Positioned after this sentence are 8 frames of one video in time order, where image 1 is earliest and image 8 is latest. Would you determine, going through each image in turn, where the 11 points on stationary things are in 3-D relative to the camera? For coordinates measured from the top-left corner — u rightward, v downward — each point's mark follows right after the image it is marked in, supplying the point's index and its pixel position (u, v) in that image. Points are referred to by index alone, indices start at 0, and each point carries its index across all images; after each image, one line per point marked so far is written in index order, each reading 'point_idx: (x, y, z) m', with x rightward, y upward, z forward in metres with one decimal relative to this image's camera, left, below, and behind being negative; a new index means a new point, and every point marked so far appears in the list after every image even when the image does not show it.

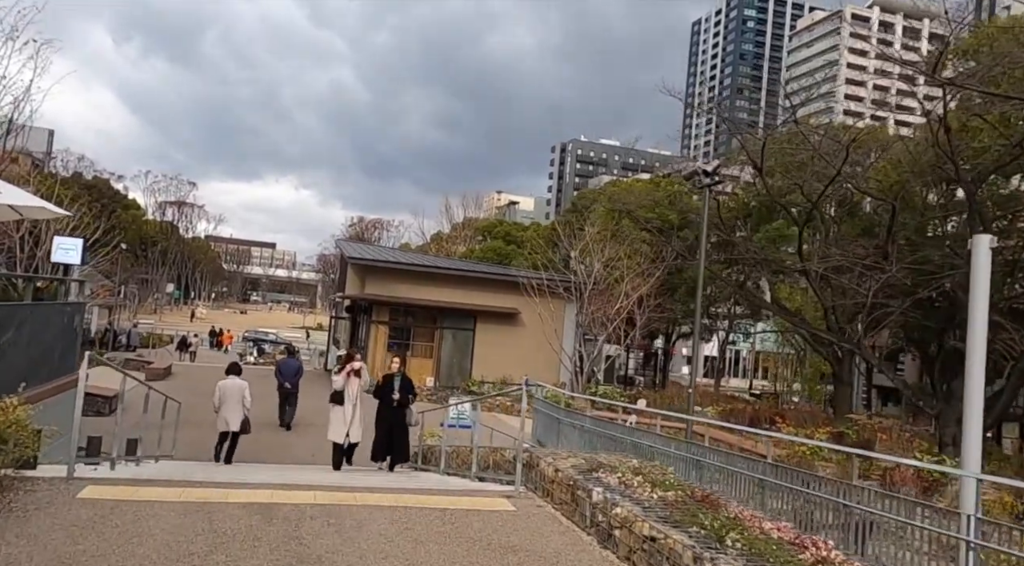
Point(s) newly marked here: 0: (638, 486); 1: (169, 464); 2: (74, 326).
0: (+0.8, -1.3, +5.0) m
1: (-3.9, -2.1, +9.1) m
2: (-5.4, -0.5, +9.7) m
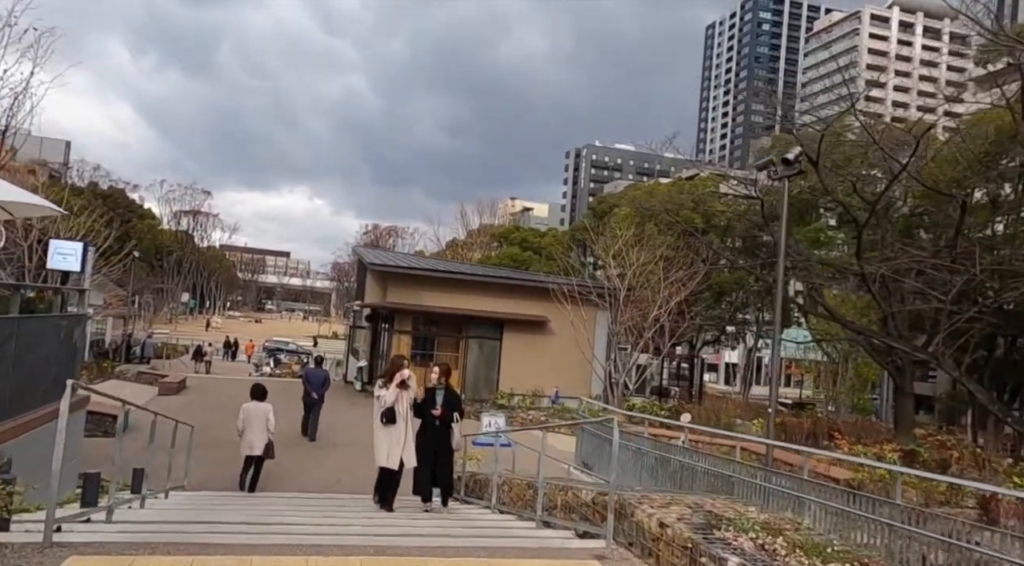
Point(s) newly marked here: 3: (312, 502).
0: (+1.3, -1.3, +3.8) m
1: (-3.3, -2.2, +8.0) m
2: (-4.8, -0.6, +8.7) m
3: (-2.2, -2.5, +8.9) m
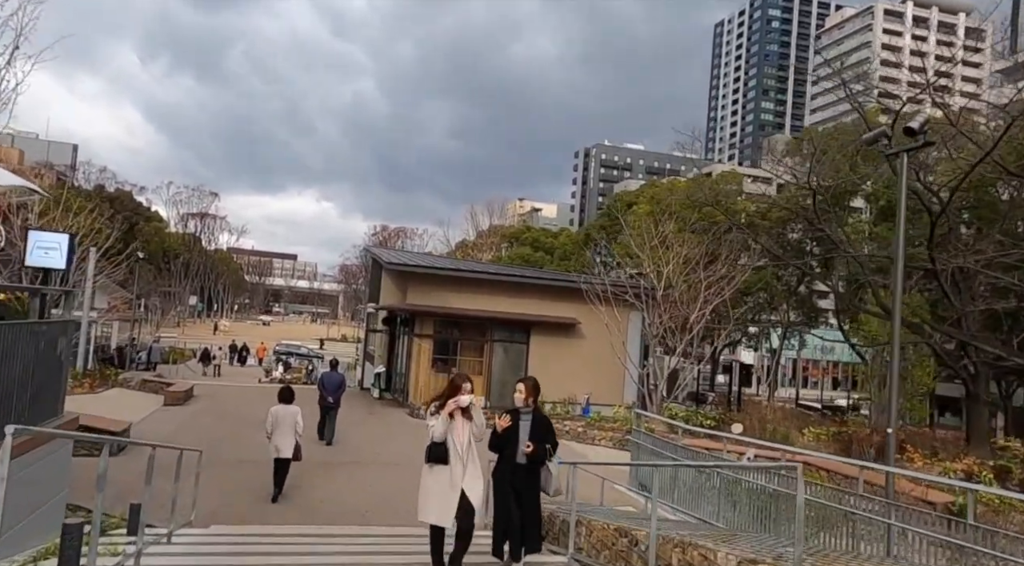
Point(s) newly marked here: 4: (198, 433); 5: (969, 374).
0: (+1.9, -1.3, +2.4) m
1: (-2.7, -2.2, +6.6) m
2: (-4.2, -0.6, +7.3) m
3: (-1.6, -2.5, +7.5) m
4: (-6.1, -2.9, +15.5) m
5: (+9.8, -2.0, +17.1) m
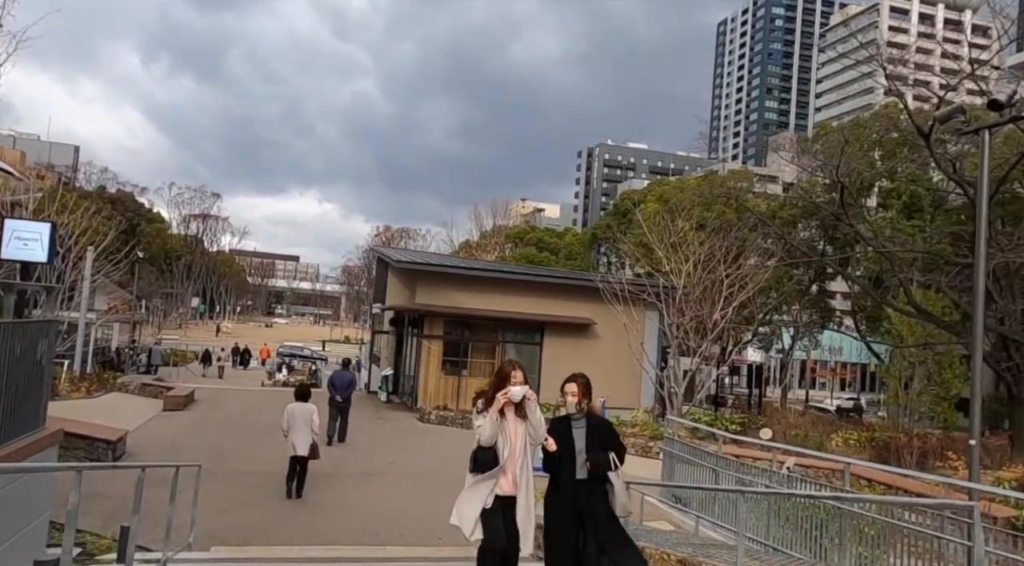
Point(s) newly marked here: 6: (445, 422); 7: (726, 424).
0: (+2.2, -1.2, +1.6) m
1: (-2.4, -2.2, +5.9) m
2: (-3.9, -0.6, +6.6) m
3: (-1.3, -2.4, +6.7) m
4: (-5.8, -2.9, +14.7) m
5: (+10.2, -1.9, +16.3) m
6: (-1.5, -3.1, +17.5) m
7: (+4.7, -3.1, +17.4) m
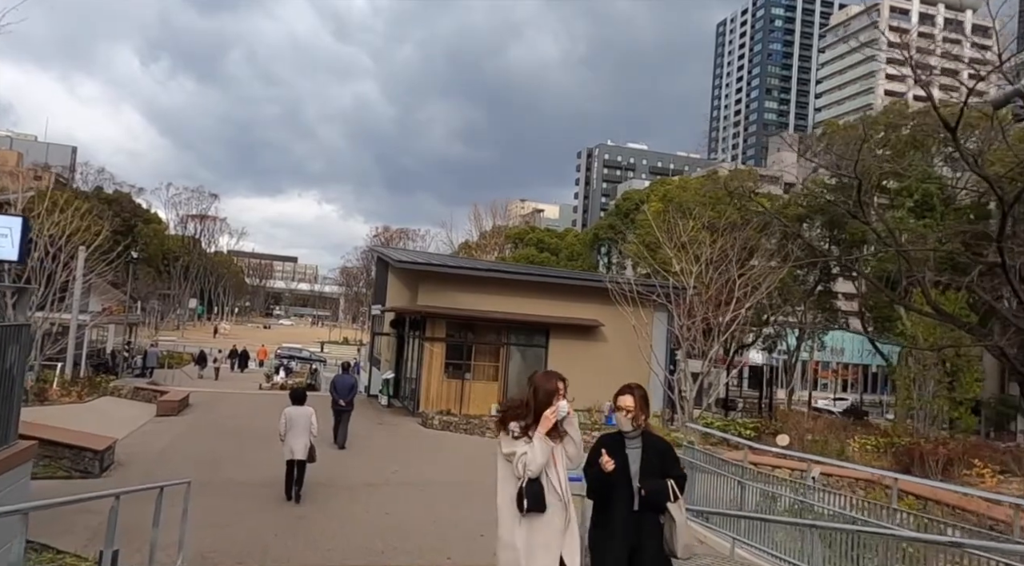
0: (+2.3, -1.2, +1.1) m
1: (-2.3, -2.2, +5.3) m
2: (-3.8, -0.6, +6.0) m
3: (-1.2, -2.4, +6.2) m
4: (-5.7, -2.9, +14.1) m
5: (+10.3, -1.9, +15.7) m
6: (-1.3, -3.1, +17.0) m
7: (+4.8, -3.1, +16.8) m
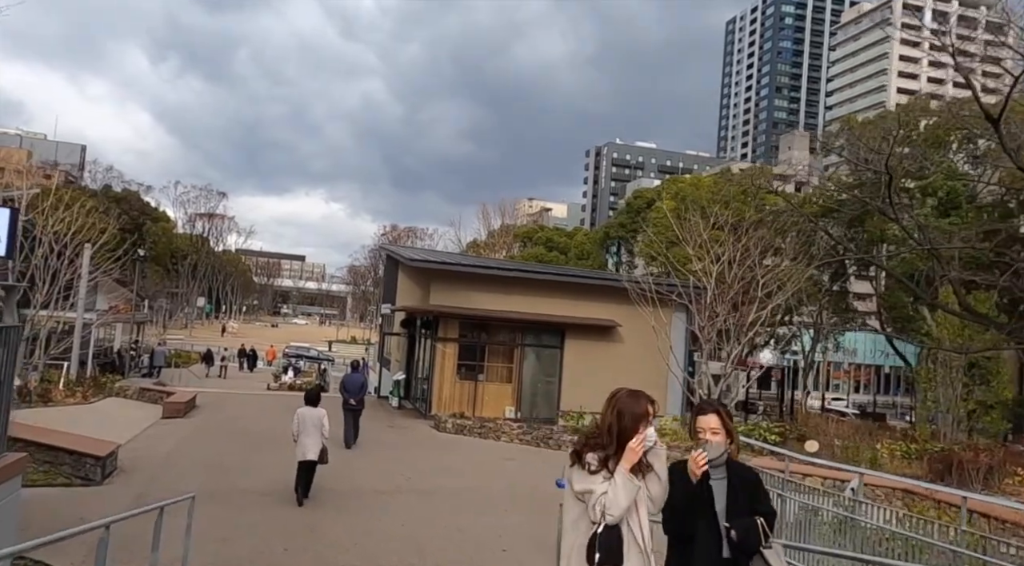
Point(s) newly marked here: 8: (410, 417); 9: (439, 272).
0: (+2.5, -1.2, +0.5) m
1: (-2.1, -2.1, +4.8) m
2: (-3.5, -0.6, +5.5) m
3: (-0.9, -2.4, +5.6) m
4: (-5.4, -2.9, +13.6) m
5: (+10.6, -1.9, +15.1) m
6: (-1.0, -3.1, +16.5) m
7: (+5.1, -3.1, +16.2) m
8: (-2.5, -3.3, +19.4) m
9: (-1.8, +0.3, +19.0) m
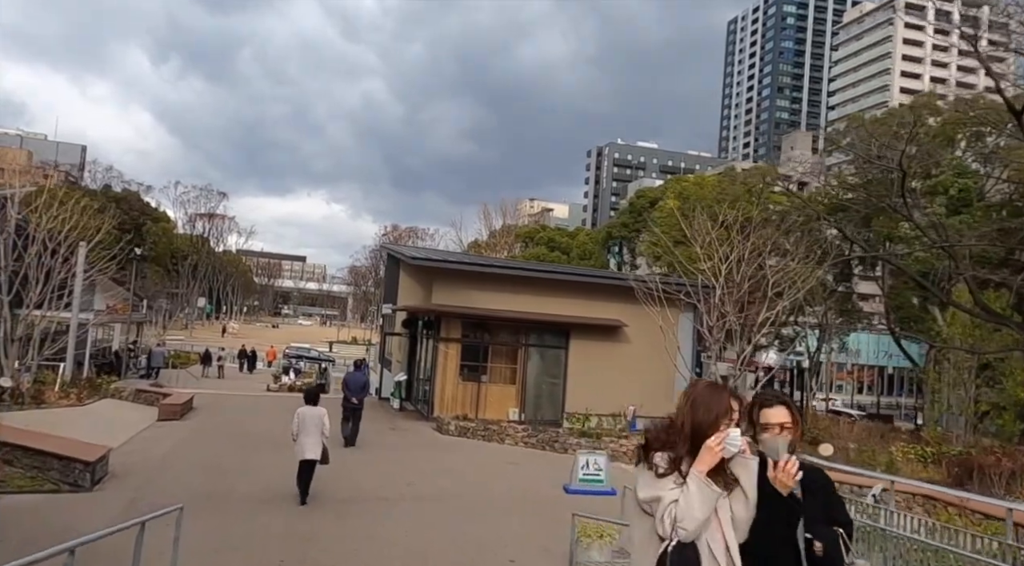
0: (+2.6, -1.2, +0.1) m
1: (-2.0, -2.1, +4.4) m
2: (-3.5, -0.6, +5.1) m
3: (-0.9, -2.4, +5.2) m
4: (-5.3, -2.9, +13.2) m
5: (+10.7, -1.9, +14.7) m
6: (-0.9, -3.0, +16.1) m
7: (+5.2, -3.1, +15.8) m
8: (-2.4, -3.2, +19.0) m
9: (-1.7, +0.3, +18.6) m
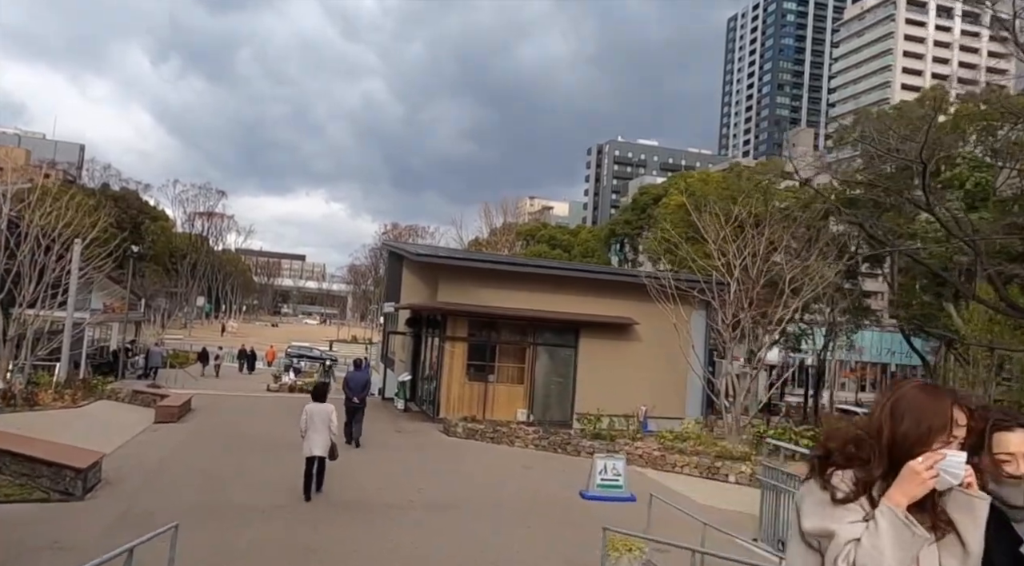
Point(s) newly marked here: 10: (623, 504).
0: (+2.8, -1.1, -0.4) m
1: (-1.8, -2.1, +3.8) m
2: (-3.3, -0.5, +4.5) m
3: (-0.7, -2.3, +4.7) m
4: (-5.1, -2.8, +12.7) m
5: (+10.9, -1.8, +14.2) m
6: (-0.7, -3.0, +15.5) m
7: (+5.4, -3.0, +15.3) m
8: (-2.2, -3.2, +18.5) m
9: (-1.5, +0.4, +18.1) m
10: (+1.5, -3.1, +11.1) m
